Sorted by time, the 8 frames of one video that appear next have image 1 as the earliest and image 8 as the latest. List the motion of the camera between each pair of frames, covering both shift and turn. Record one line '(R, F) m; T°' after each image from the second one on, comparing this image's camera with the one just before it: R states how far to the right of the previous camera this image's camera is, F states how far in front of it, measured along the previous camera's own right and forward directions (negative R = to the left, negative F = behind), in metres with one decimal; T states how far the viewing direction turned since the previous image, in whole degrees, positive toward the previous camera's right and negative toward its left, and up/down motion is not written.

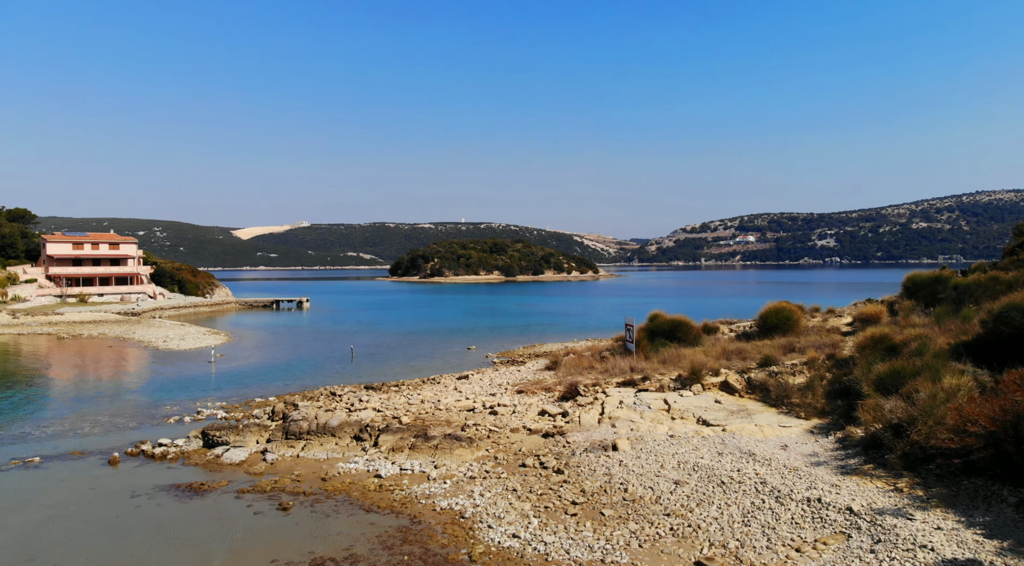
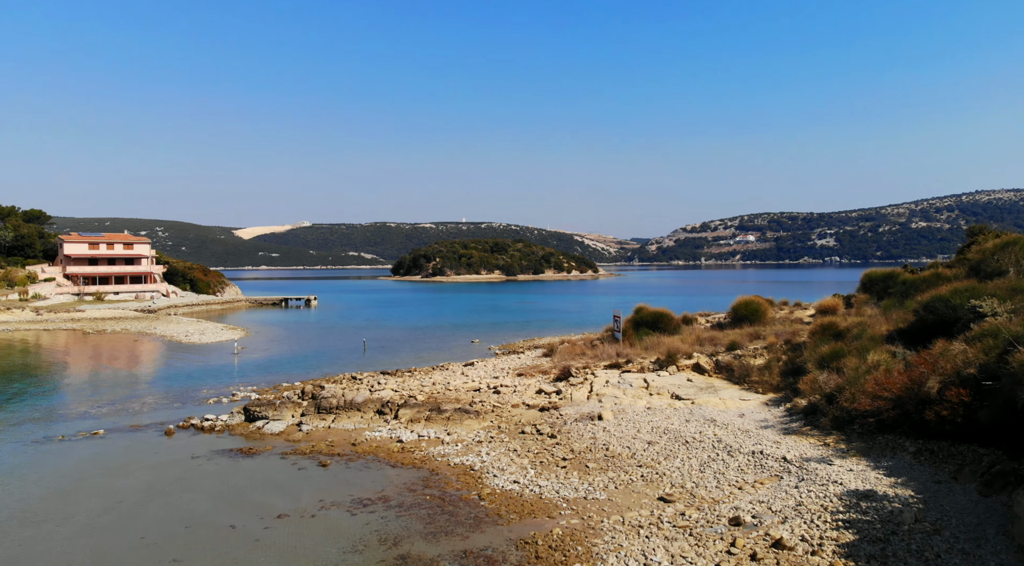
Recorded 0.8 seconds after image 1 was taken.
(0.0, -2.7) m; 0°
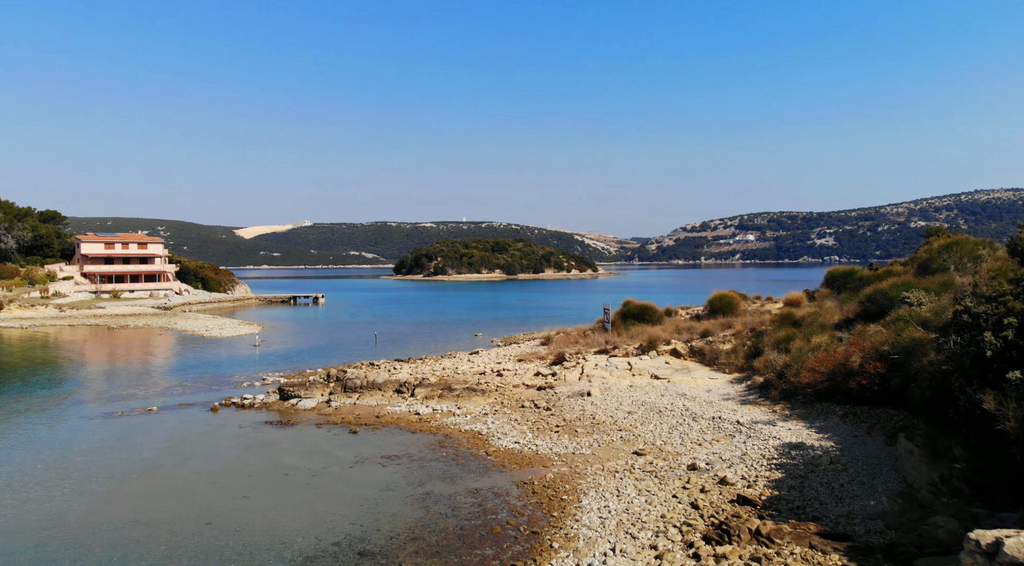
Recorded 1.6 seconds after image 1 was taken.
(0.0, -2.9) m; 0°
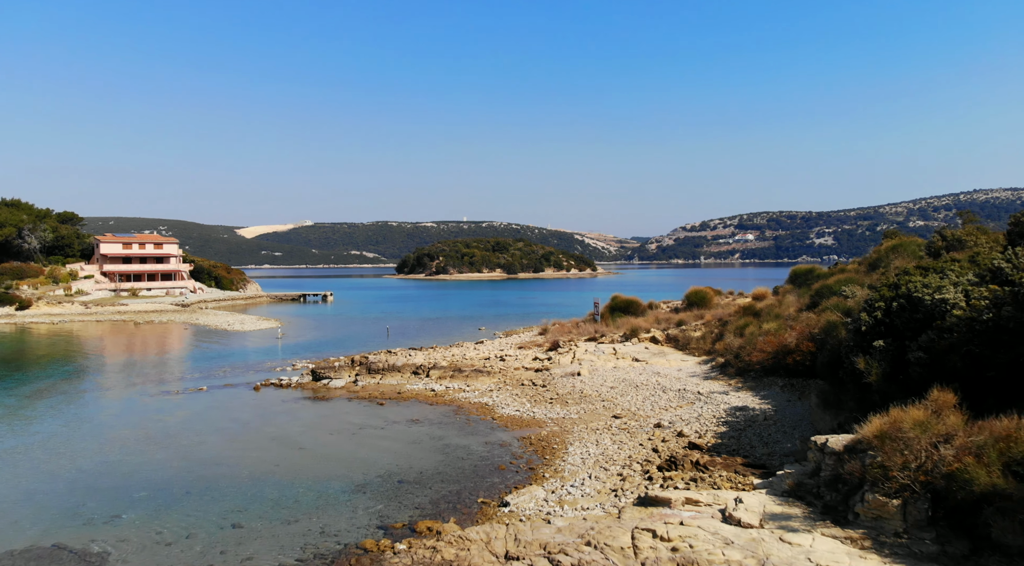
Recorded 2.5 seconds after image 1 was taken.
(0.0, -3.6) m; 0°
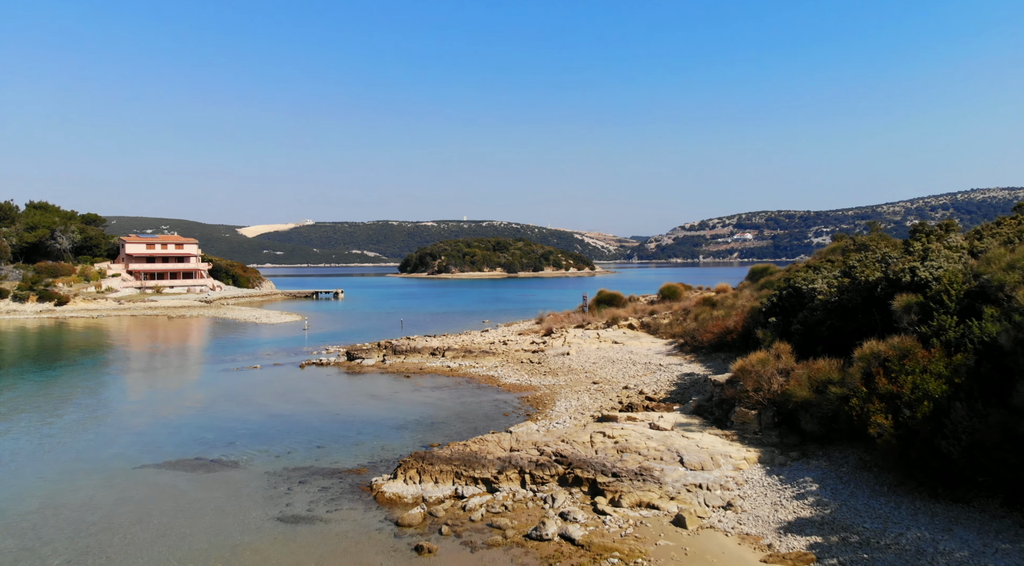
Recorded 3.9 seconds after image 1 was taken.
(0.0, -5.4) m; 0°
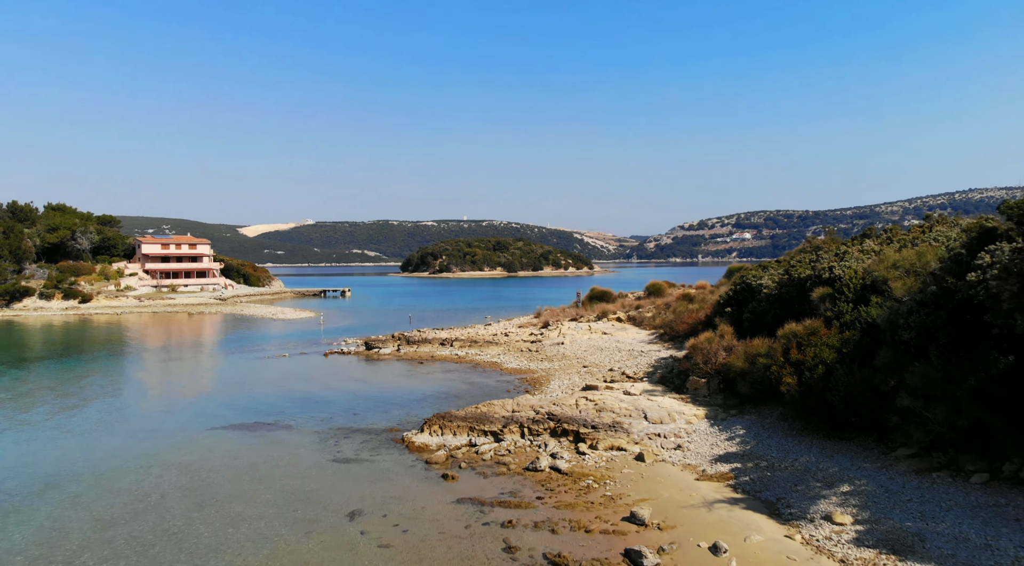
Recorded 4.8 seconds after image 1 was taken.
(0.0, -3.9) m; 0°
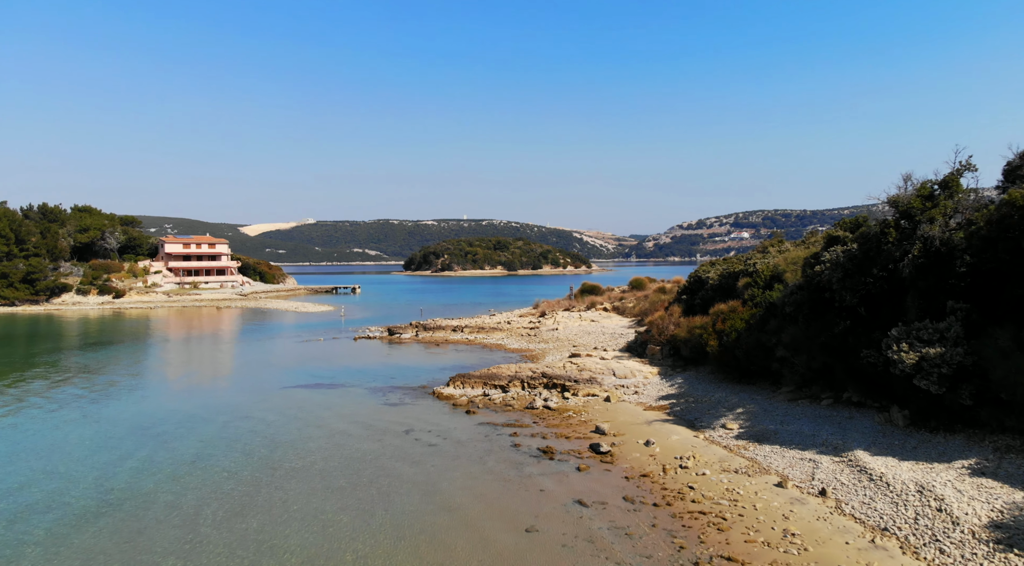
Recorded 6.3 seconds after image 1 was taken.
(-0.1, -6.1) m; 0°
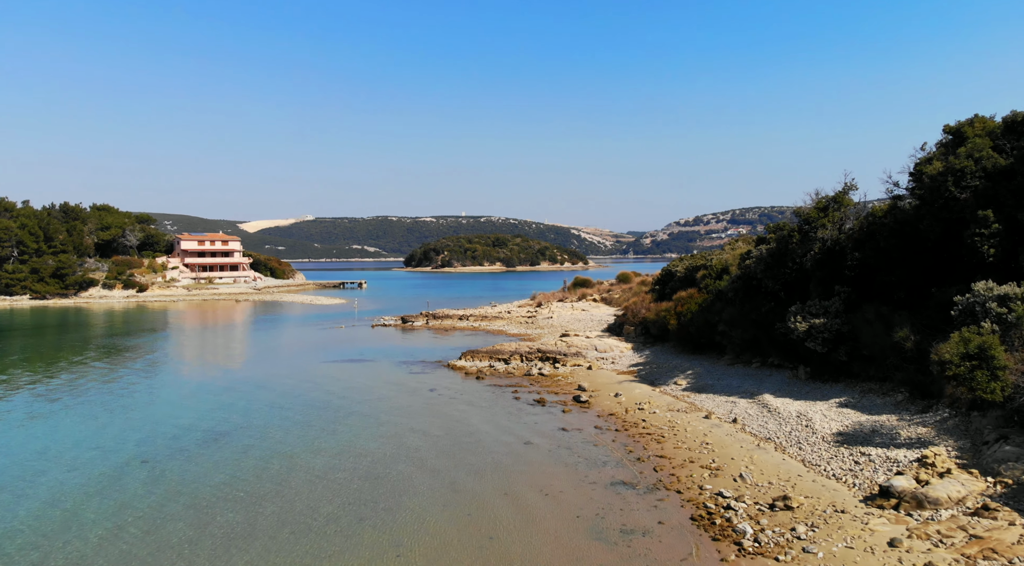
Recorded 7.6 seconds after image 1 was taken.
(-0.1, -5.4) m; 0°
